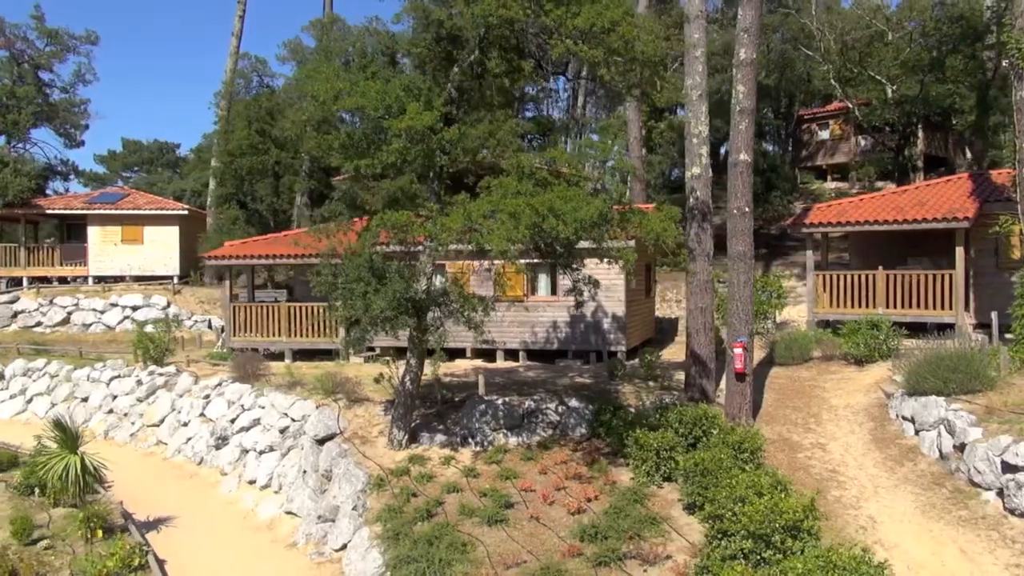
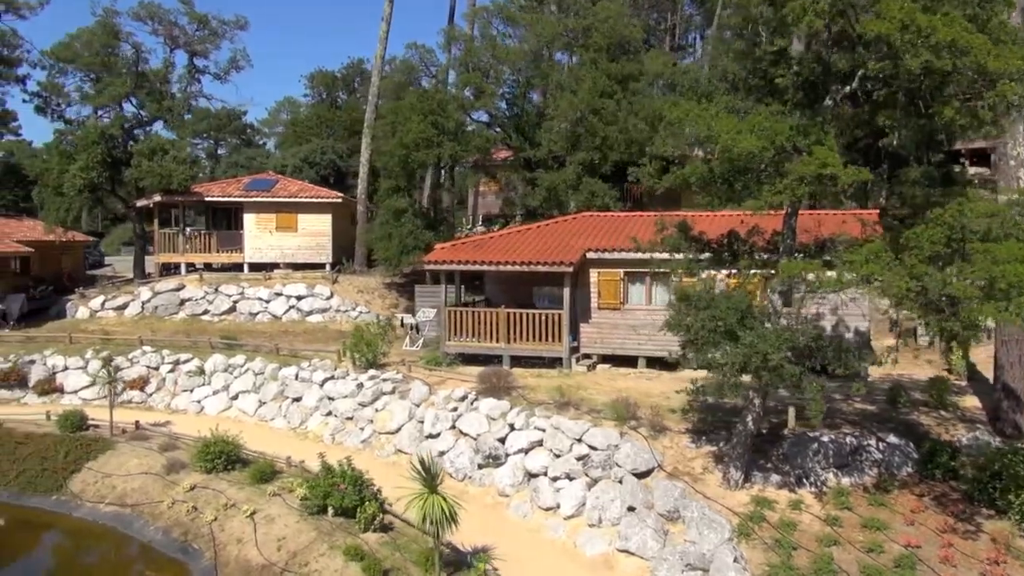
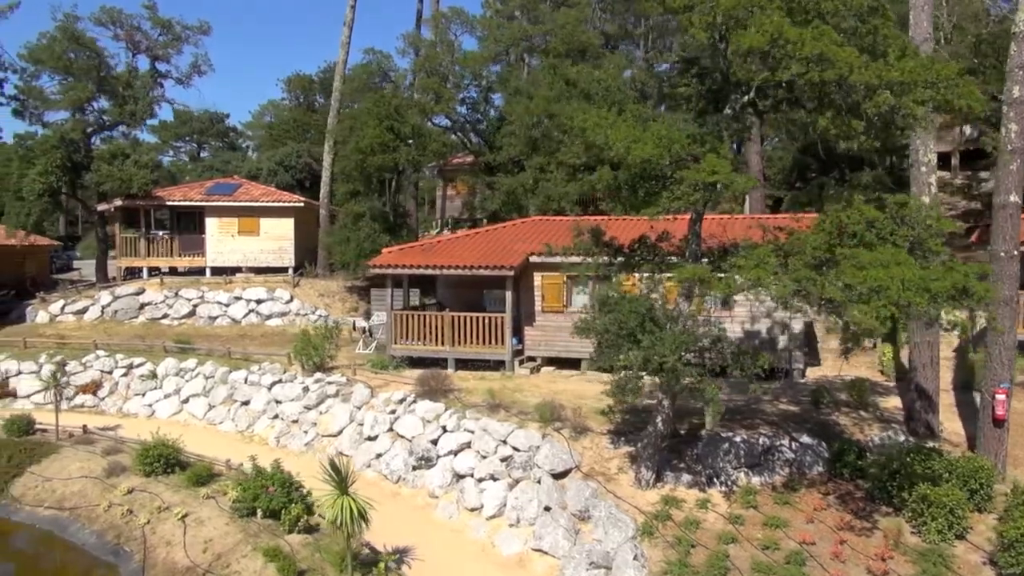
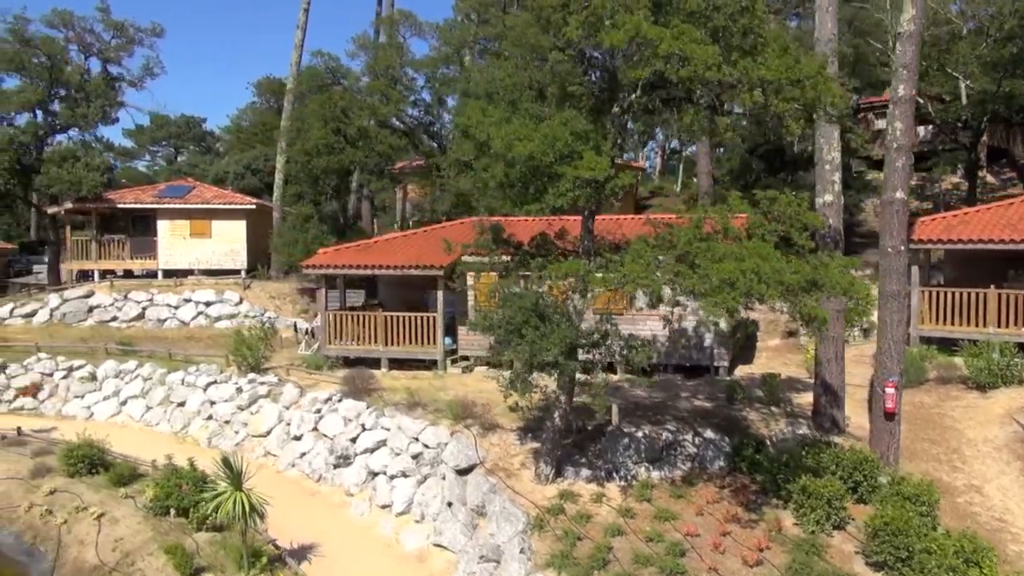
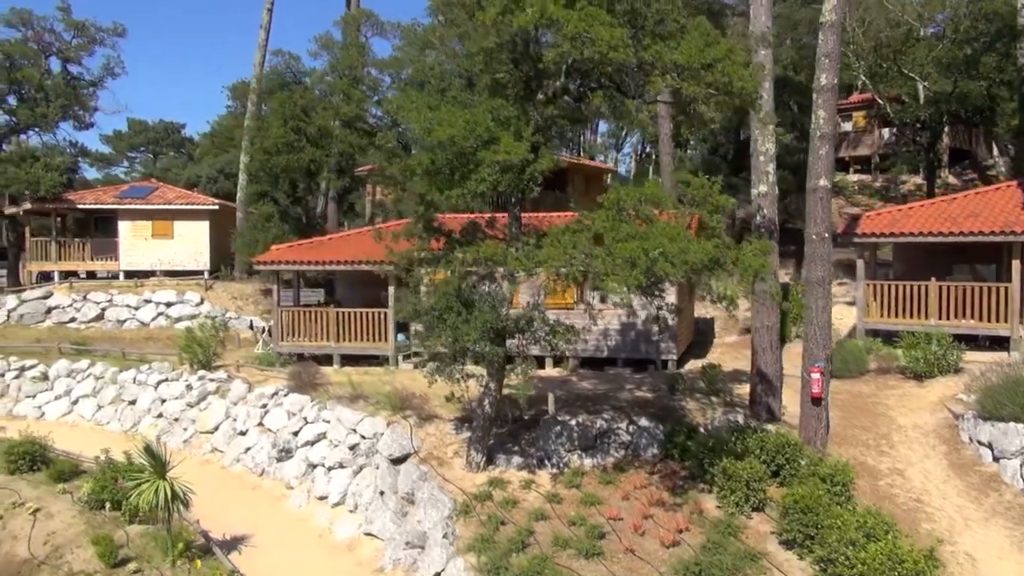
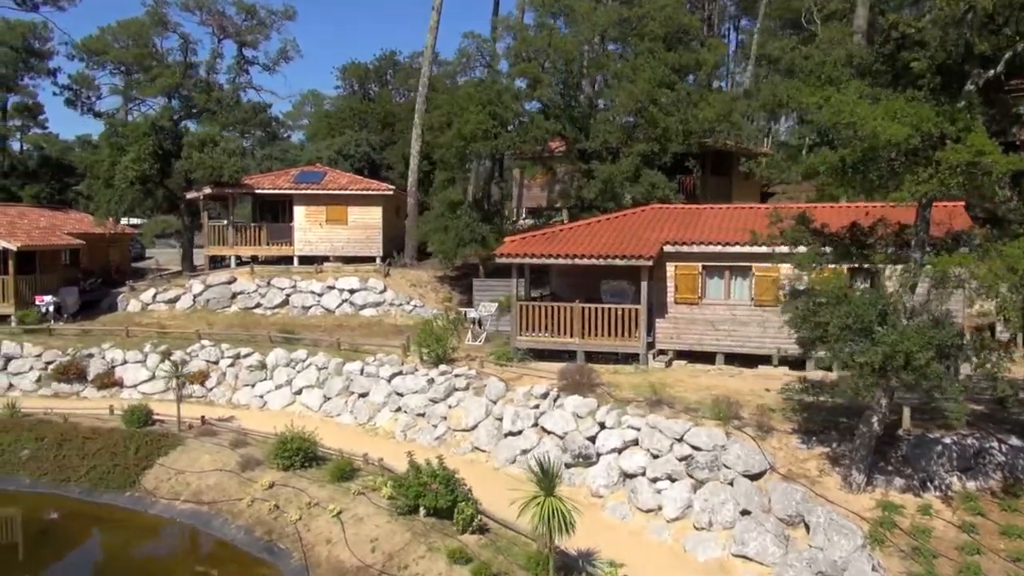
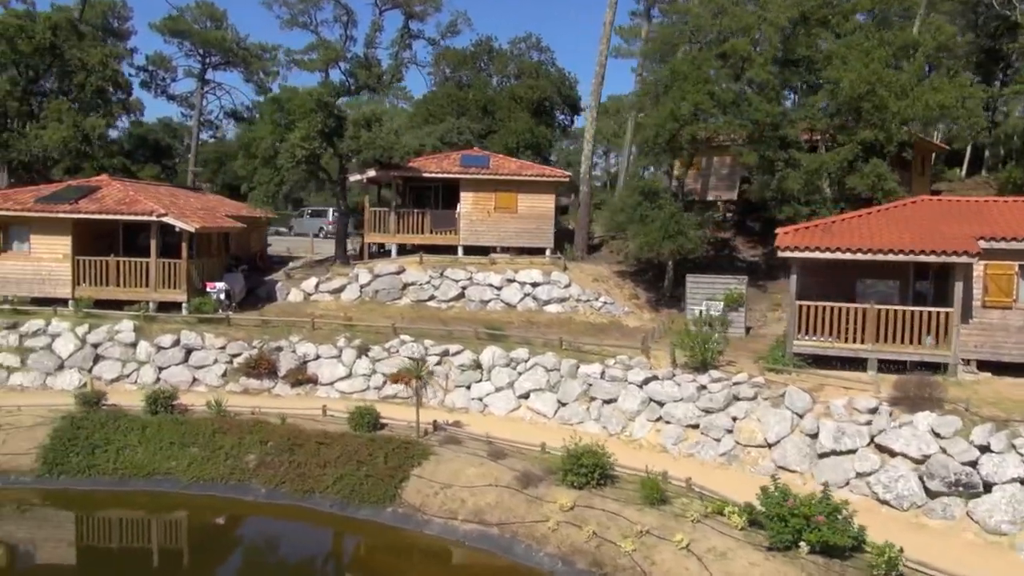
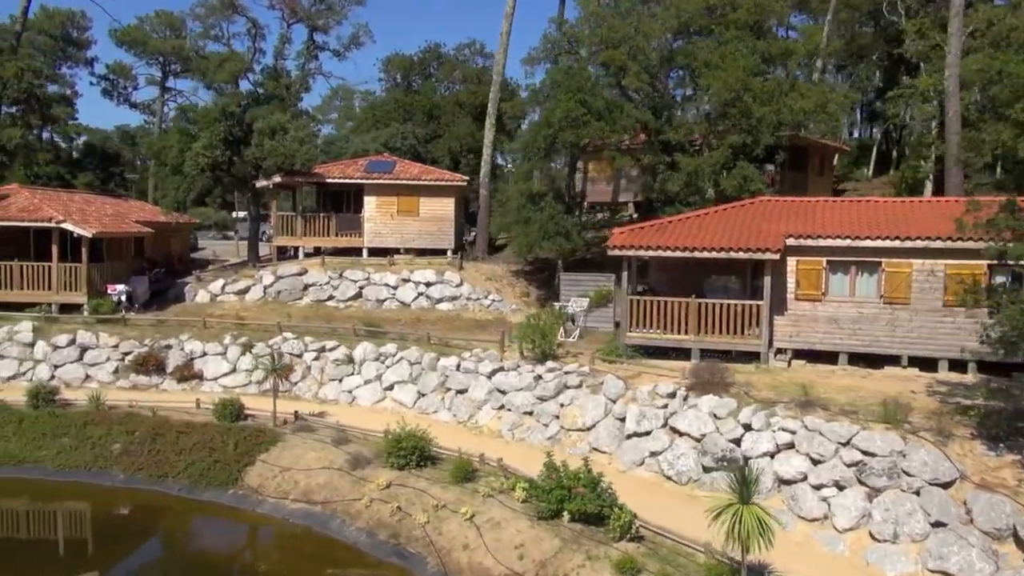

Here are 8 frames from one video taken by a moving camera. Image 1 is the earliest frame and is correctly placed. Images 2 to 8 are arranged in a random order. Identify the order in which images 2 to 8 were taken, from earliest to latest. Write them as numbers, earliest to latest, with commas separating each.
5, 4, 3, 2, 6, 8, 7
